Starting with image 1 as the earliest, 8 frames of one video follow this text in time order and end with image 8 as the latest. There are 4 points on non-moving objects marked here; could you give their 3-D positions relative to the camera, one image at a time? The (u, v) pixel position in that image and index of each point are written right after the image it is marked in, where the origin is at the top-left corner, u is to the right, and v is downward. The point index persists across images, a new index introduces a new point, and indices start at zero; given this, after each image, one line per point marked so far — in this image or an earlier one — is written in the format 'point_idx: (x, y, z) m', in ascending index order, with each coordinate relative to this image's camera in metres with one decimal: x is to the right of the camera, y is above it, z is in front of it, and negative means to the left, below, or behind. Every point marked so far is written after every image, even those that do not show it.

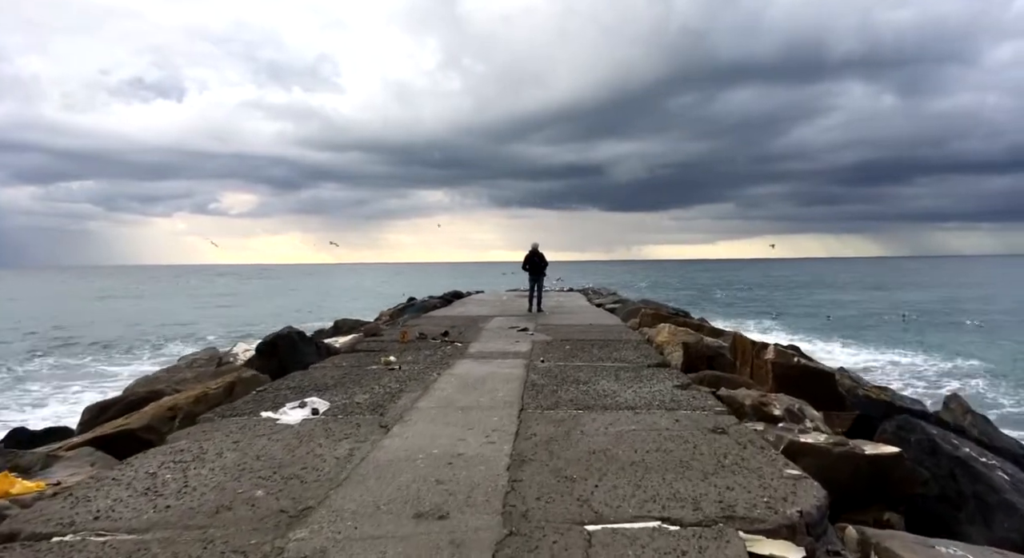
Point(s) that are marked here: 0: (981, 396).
0: (+9.5, -2.4, +13.2) m
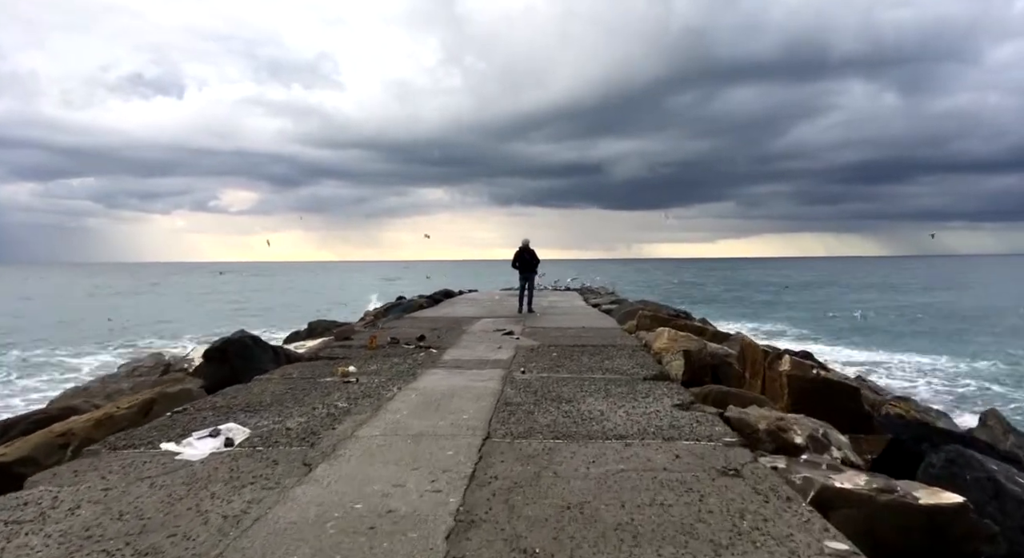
0: (+9.5, -2.4, +13.0) m
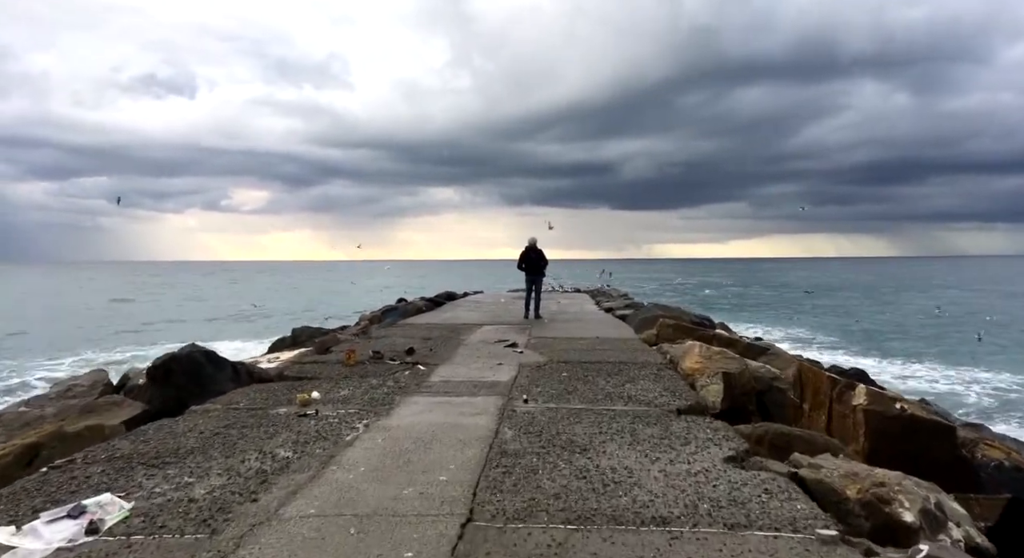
0: (+9.7, -2.4, +13.3) m
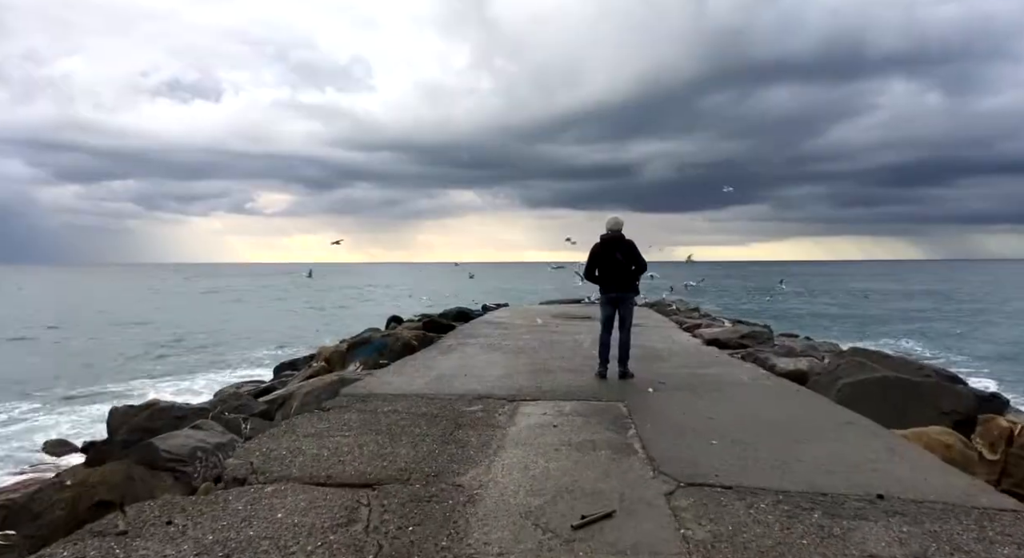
0: (+10.4, -2.6, +13.2) m
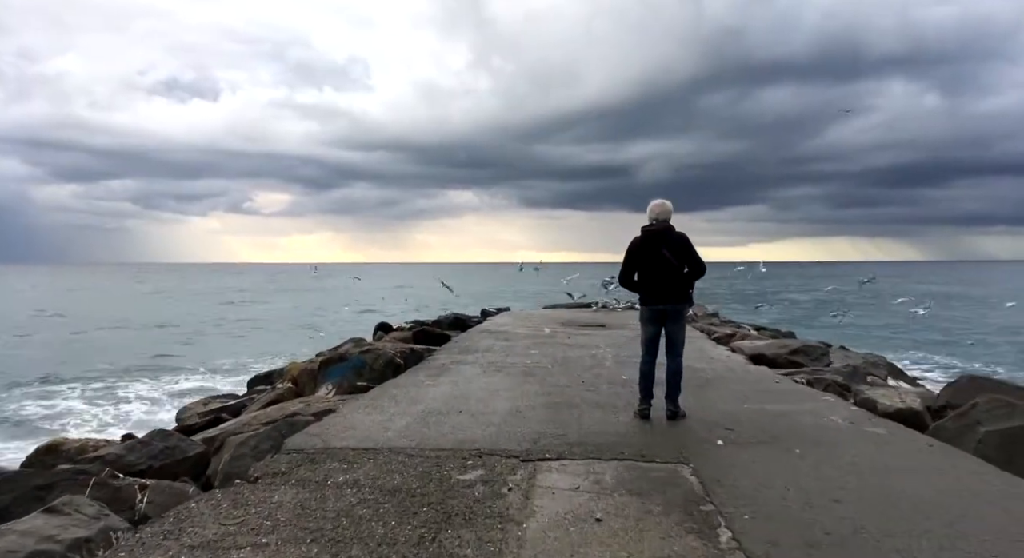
0: (+10.5, -2.6, +11.2) m
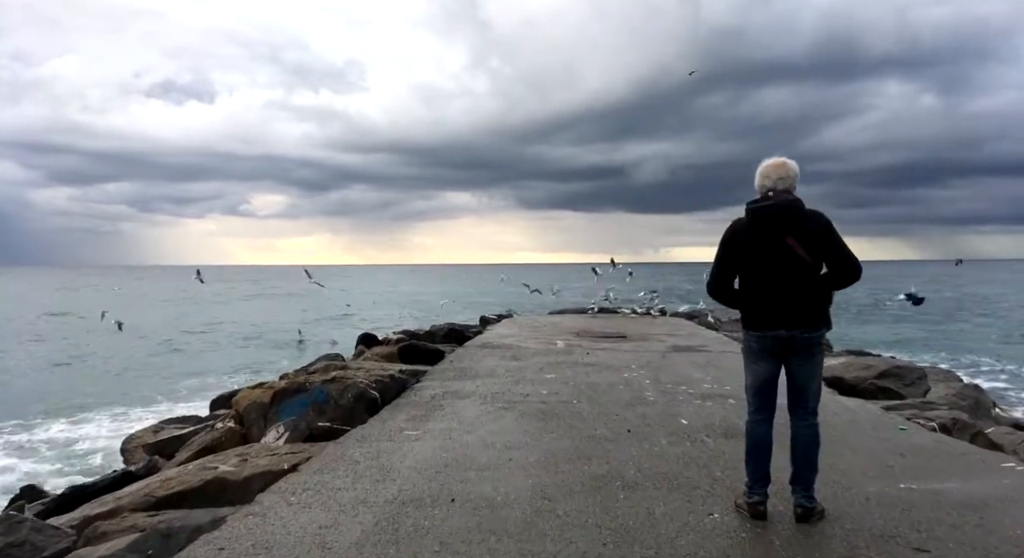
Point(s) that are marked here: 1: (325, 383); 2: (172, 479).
0: (+10.6, -2.7, +9.0) m
1: (-2.1, -1.2, +7.3) m
2: (-3.0, -1.8, +5.8) m
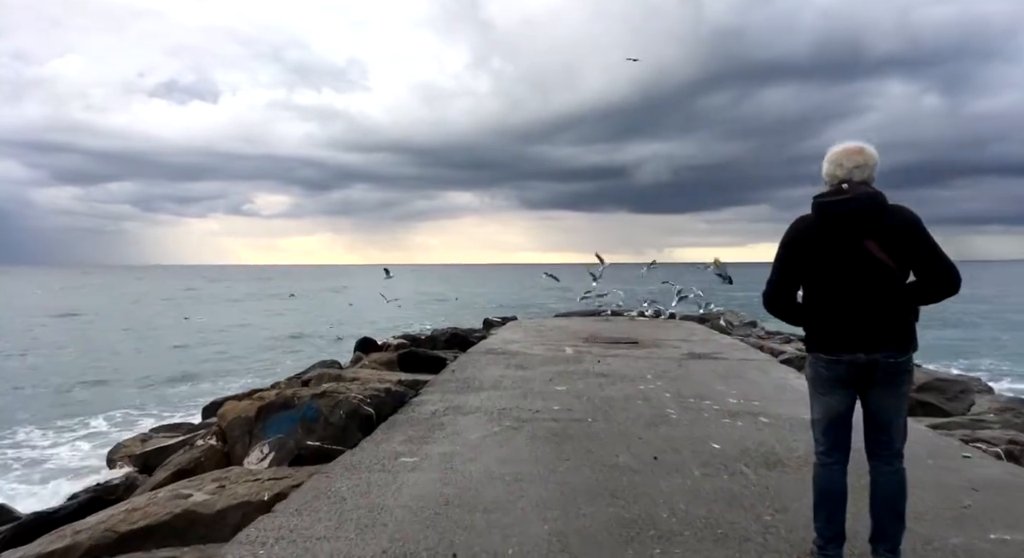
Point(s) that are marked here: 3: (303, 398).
0: (+10.7, -2.7, +8.3) m
1: (-2.0, -1.2, +6.7) m
2: (-2.9, -1.8, +5.1) m
3: (-2.2, -1.2, +6.7) m
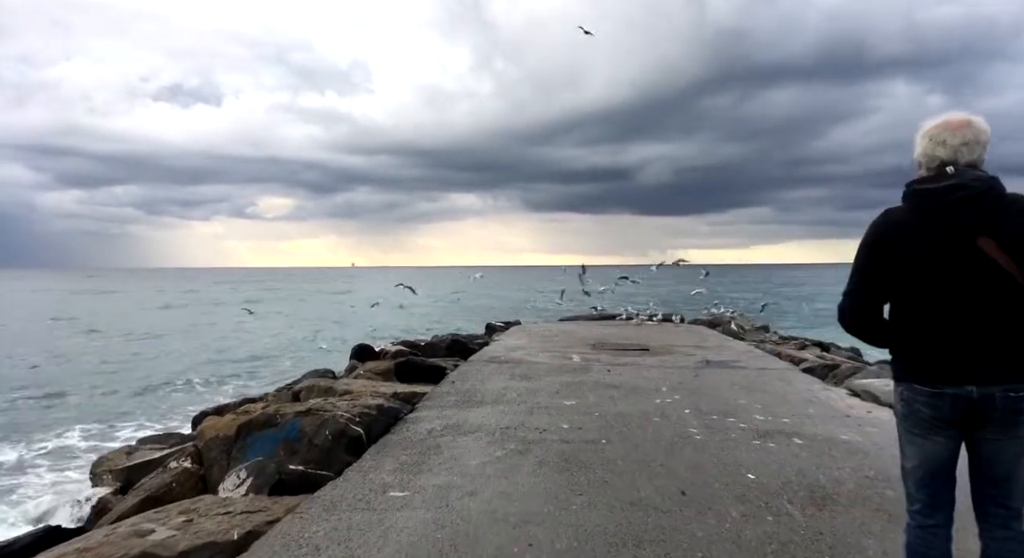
0: (+10.8, -2.8, +7.6) m
1: (-2.0, -1.3, +6.1) m
2: (-2.9, -1.9, +4.5) m
3: (-2.1, -1.3, +6.1) m
